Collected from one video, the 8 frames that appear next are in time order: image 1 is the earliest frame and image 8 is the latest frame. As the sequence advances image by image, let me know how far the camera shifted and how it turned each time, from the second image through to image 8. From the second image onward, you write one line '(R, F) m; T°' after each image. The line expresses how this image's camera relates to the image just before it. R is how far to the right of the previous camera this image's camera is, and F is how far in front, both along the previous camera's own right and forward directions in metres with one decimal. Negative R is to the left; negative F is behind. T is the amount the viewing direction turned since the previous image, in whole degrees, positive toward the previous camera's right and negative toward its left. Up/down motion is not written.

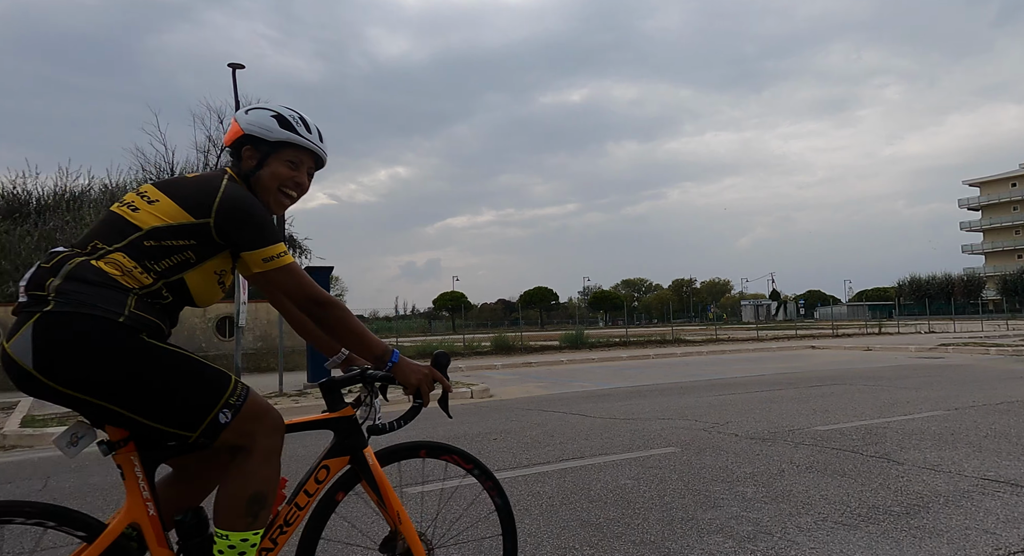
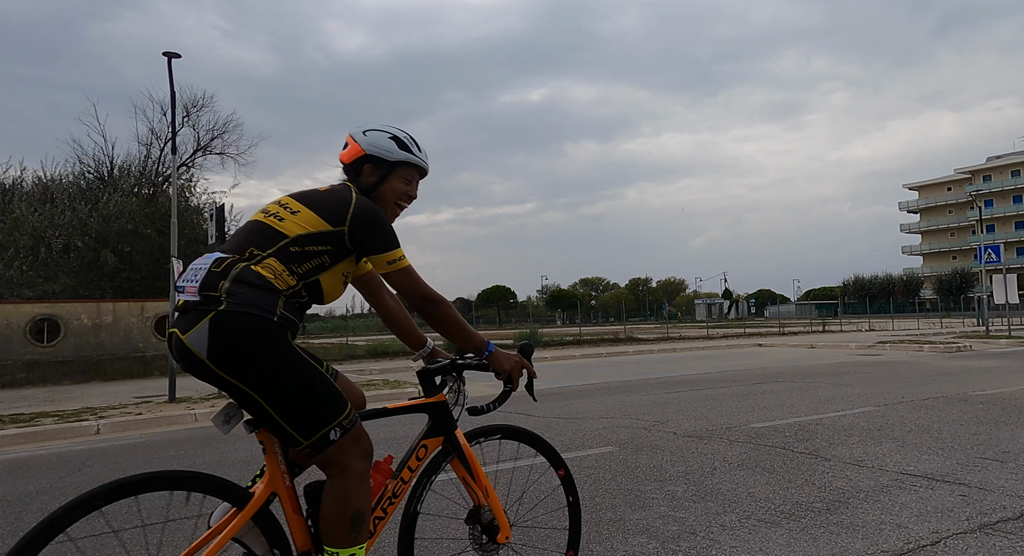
(+0.1, 0.0) m; +4°
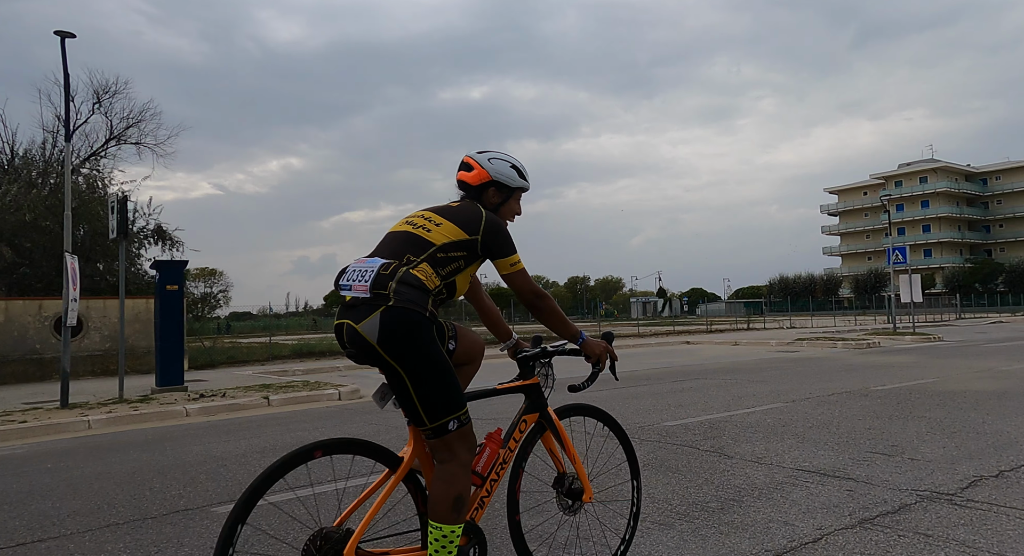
(+0.1, 0.0) m; +5°
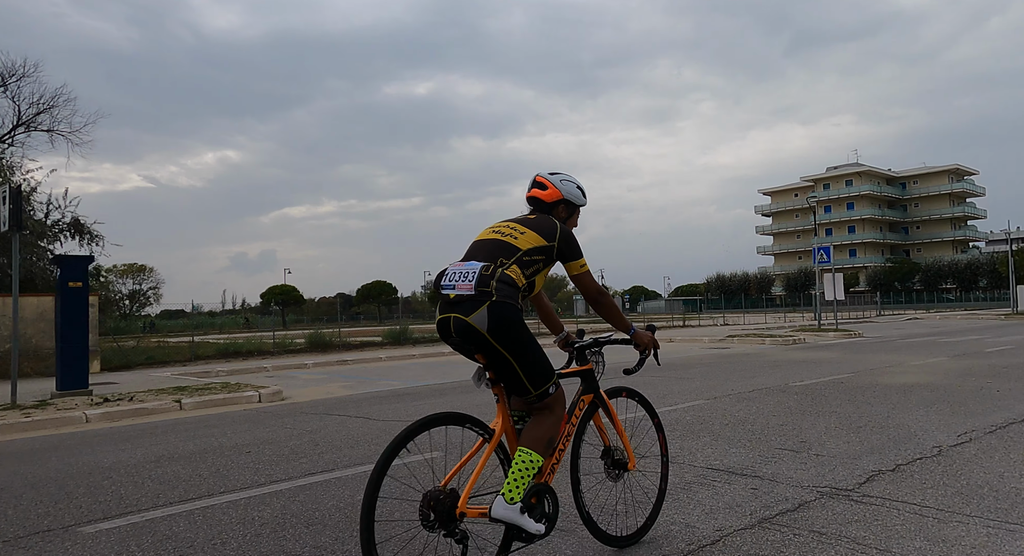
(+0.2, +0.1) m; +5°
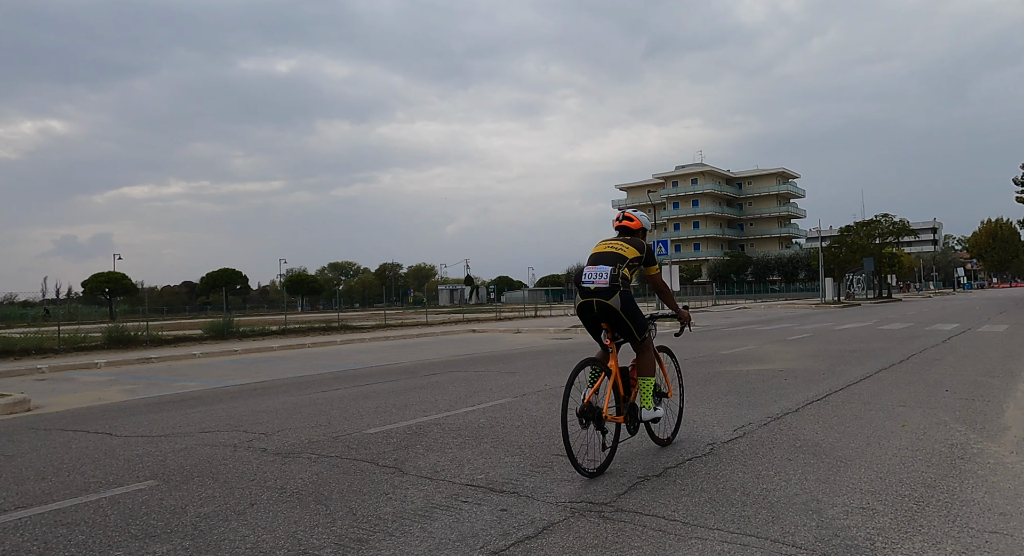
(+0.7, +0.4) m; +12°
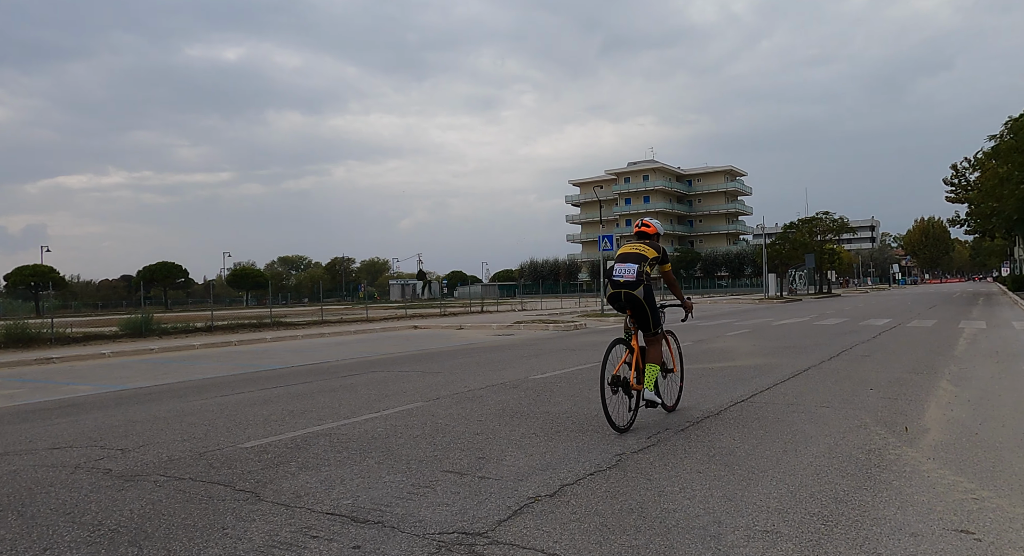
(+0.4, +0.5) m; +4°
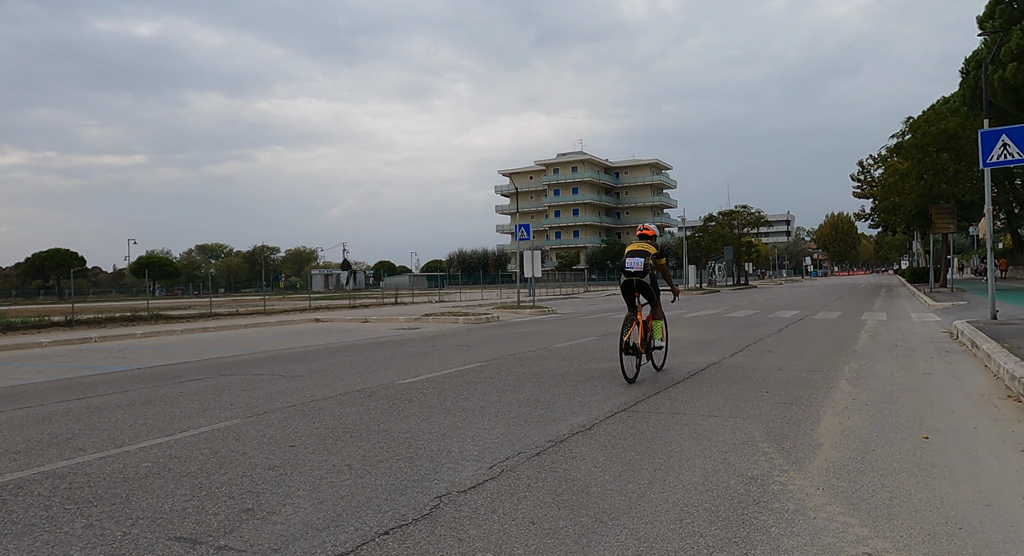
(+0.8, +1.2) m; +6°
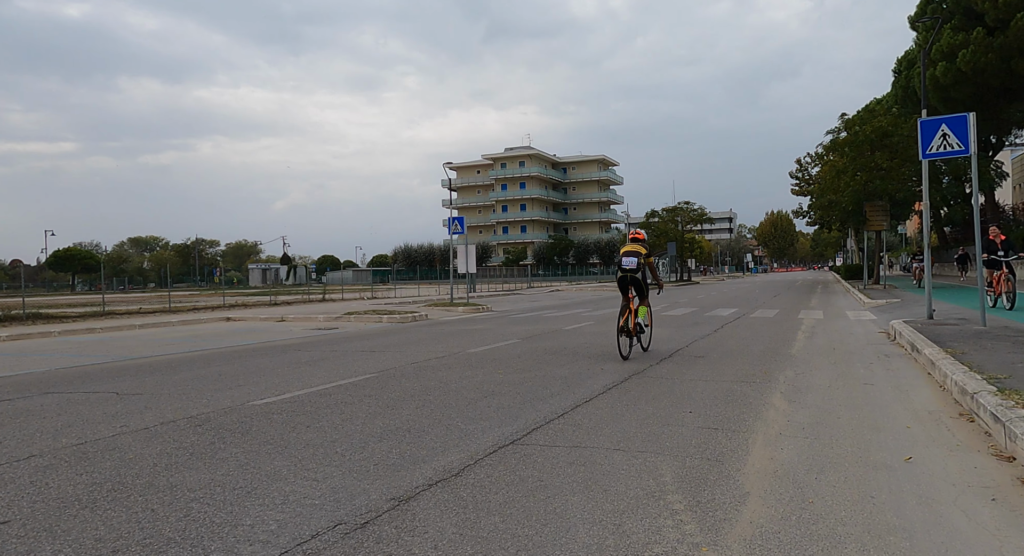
(+0.7, +1.5) m; +4°
